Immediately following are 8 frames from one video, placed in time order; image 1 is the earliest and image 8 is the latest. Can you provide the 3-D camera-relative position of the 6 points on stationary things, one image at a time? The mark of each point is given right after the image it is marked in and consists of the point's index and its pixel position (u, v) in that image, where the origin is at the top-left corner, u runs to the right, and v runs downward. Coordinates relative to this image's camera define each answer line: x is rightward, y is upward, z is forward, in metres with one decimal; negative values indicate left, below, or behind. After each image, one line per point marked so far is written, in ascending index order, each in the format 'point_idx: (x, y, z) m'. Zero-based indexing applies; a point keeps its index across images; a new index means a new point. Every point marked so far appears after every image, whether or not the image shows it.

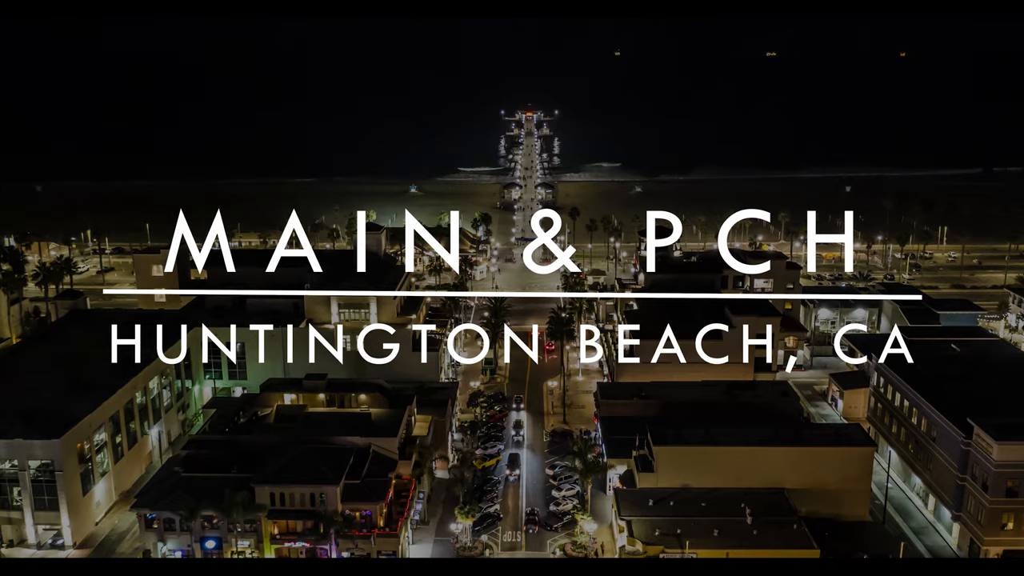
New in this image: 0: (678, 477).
0: (+3.4, -4.0, +18.9) m
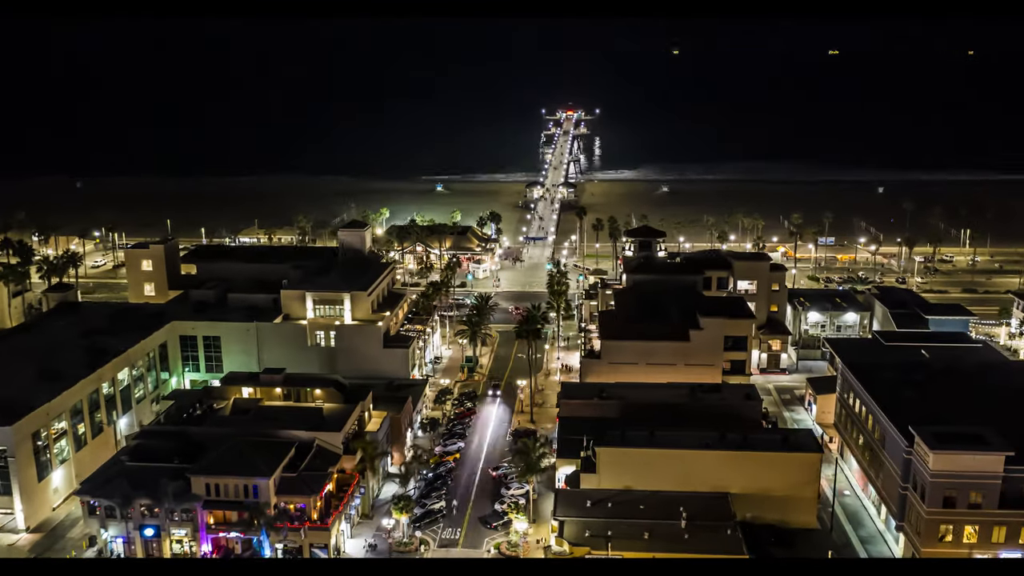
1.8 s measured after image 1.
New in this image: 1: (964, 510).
0: (+2.2, -4.0, +18.8) m
1: (+8.0, -4.0, +15.9) m
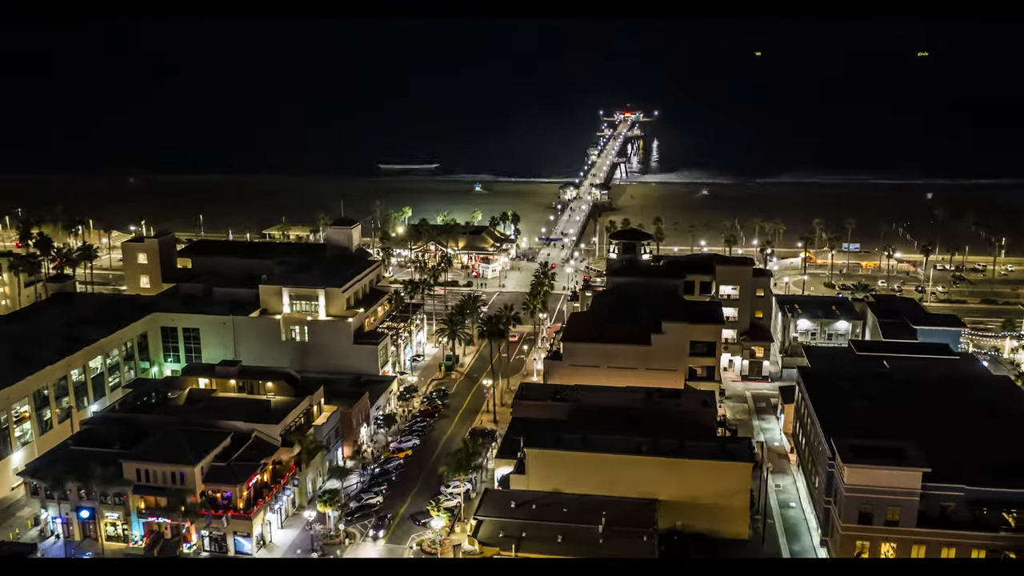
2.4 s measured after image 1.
0: (+0.7, -4.0, +18.7) m
1: (+6.3, -4.1, +15.4) m
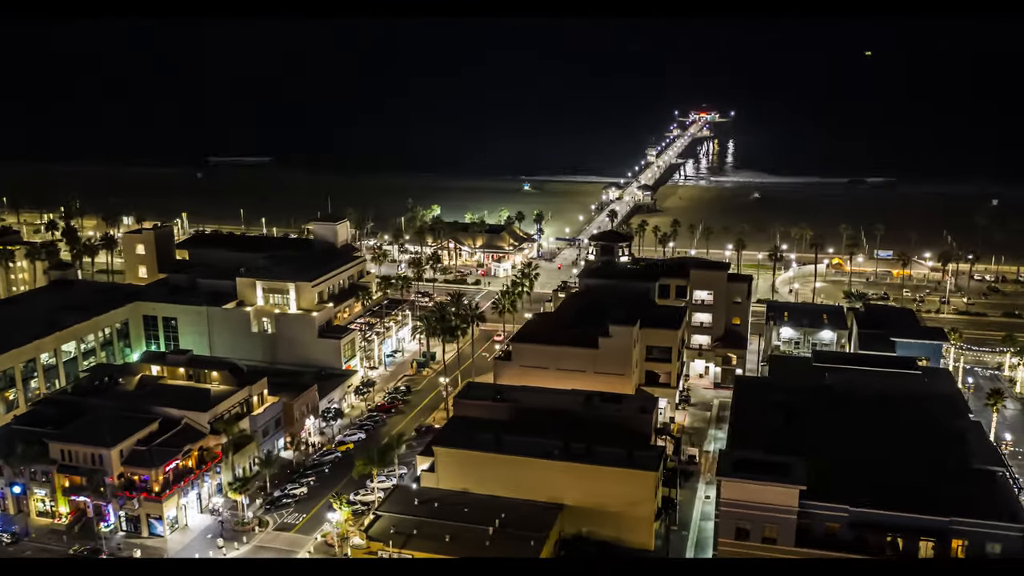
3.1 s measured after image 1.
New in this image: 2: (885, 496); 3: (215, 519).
0: (-1.1, -4.0, +18.7) m
1: (+4.1, -4.2, +14.8) m
2: (+6.2, -3.5, +14.9) m
3: (-6.3, -4.9, +19.0) m
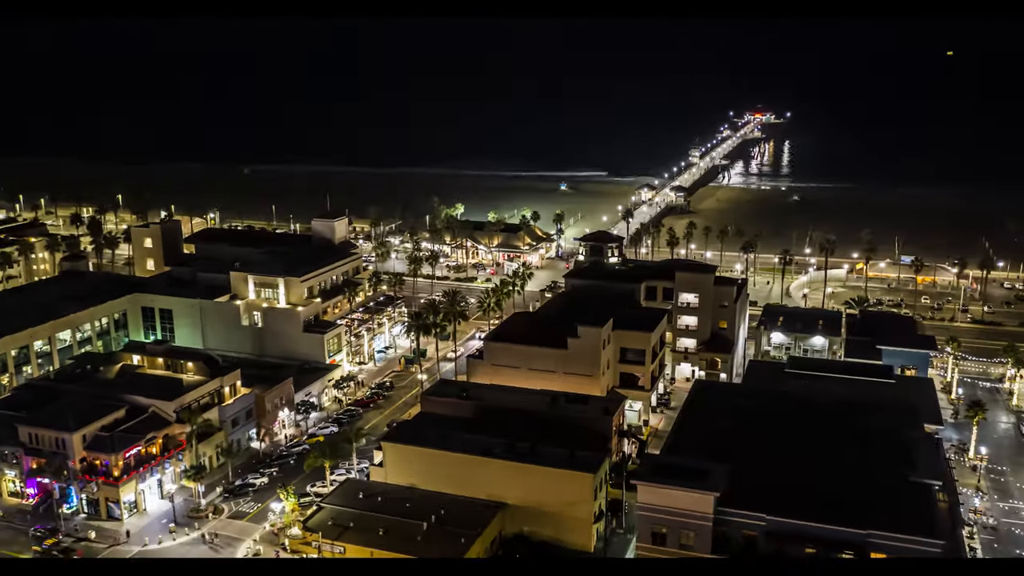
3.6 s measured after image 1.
0: (-2.3, -3.9, +18.9) m
1: (+2.6, -4.3, +14.6) m
2: (+4.8, -3.5, +14.5) m
3: (-7.4, -4.7, +19.5) m
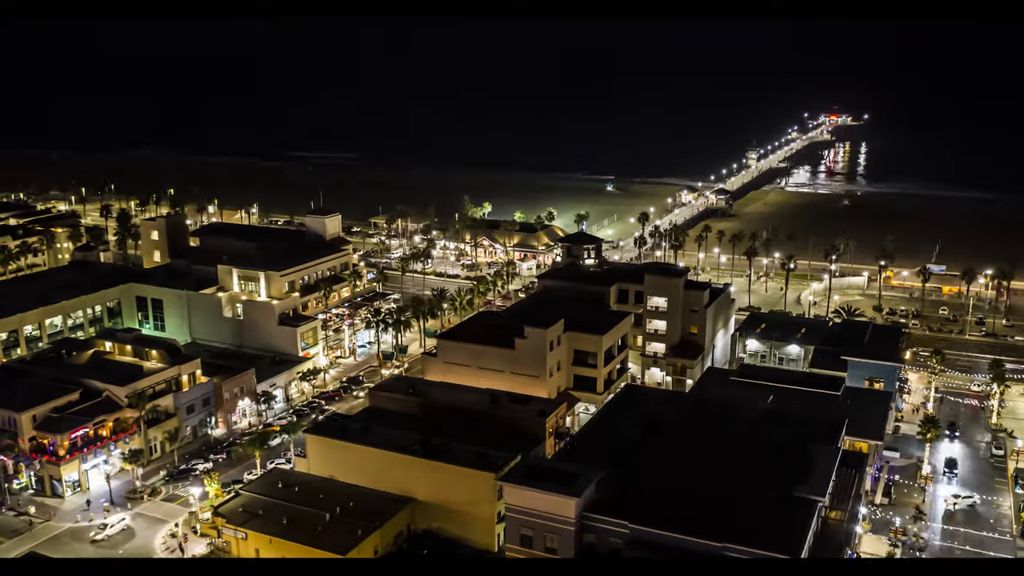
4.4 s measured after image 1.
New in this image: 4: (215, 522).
0: (-4.0, -3.8, +19.3) m
1: (+0.5, -4.3, +14.6) m
2: (+2.6, -3.6, +14.2) m
3: (-9.0, -4.5, +20.4) m
4: (-5.8, -4.6, +17.5) m
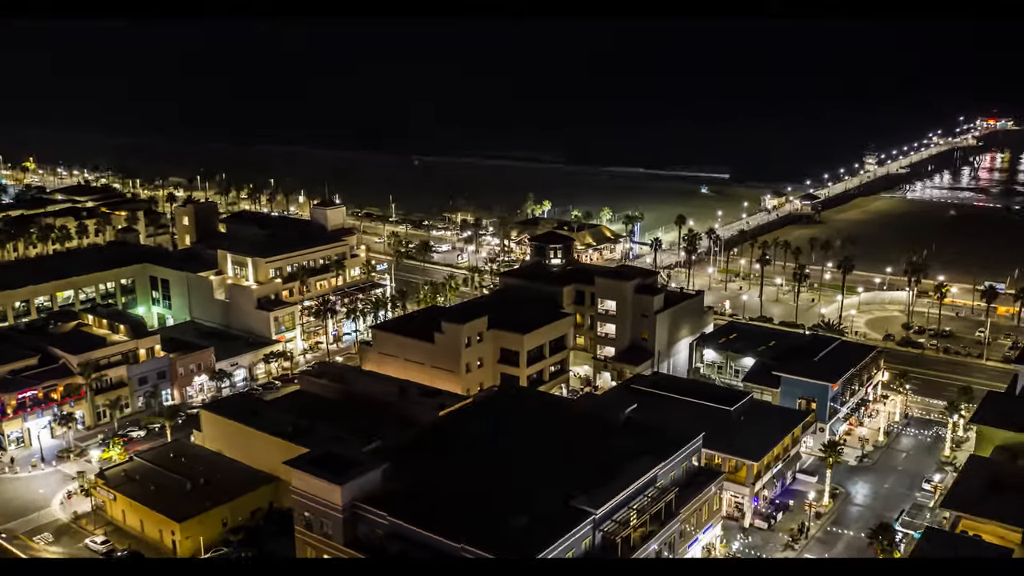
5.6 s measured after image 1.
0: (-6.7, -3.5, +20.4) m
1: (-3.2, -4.2, +15.0) m
2: (-1.2, -3.6, +14.2) m
3: (-11.4, -3.9, +22.5) m
4: (-8.8, -4.1, +19.0) m
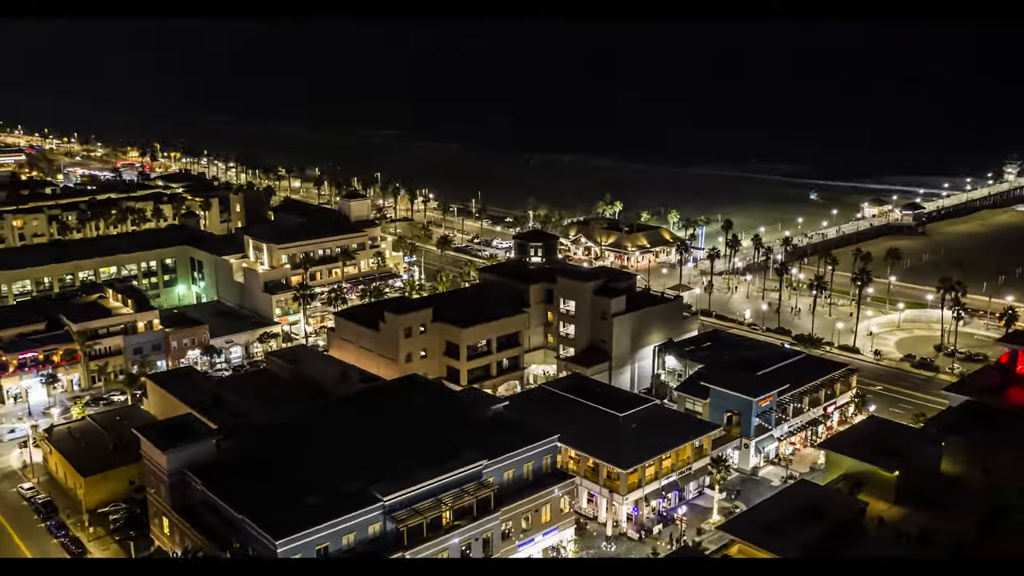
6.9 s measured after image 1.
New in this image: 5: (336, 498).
0: (-8.7, -3.0, +22.1) m
1: (-6.3, -3.8, +16.1) m
2: (-4.4, -3.3, +15.0) m
3: (-13.0, -3.2, +25.1) m
4: (-11.0, -3.5, +21.2) m
5: (-2.8, -3.4, +14.6) m
